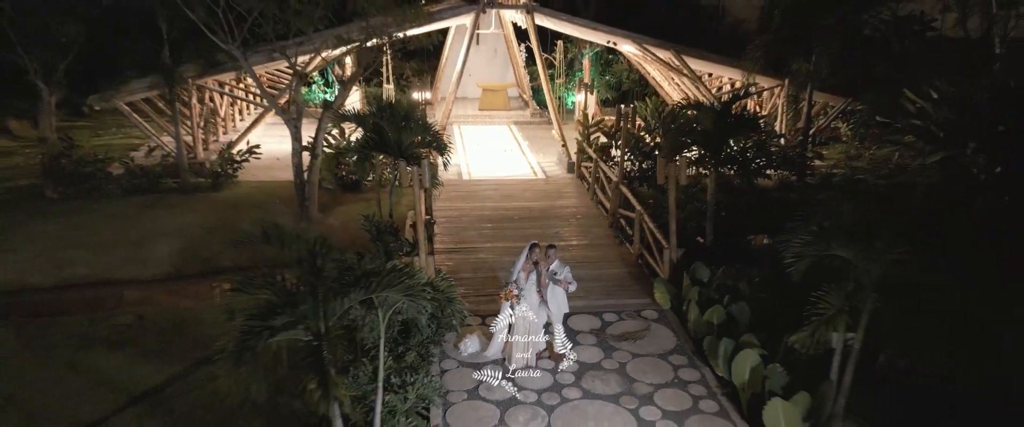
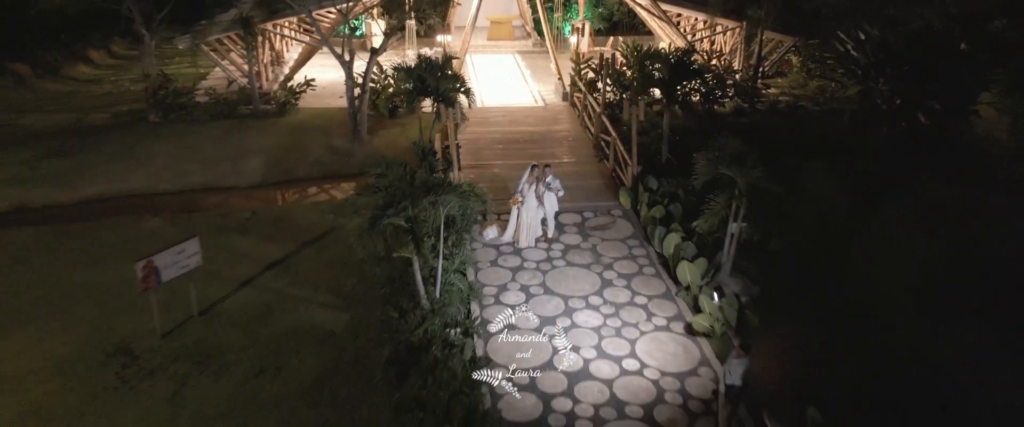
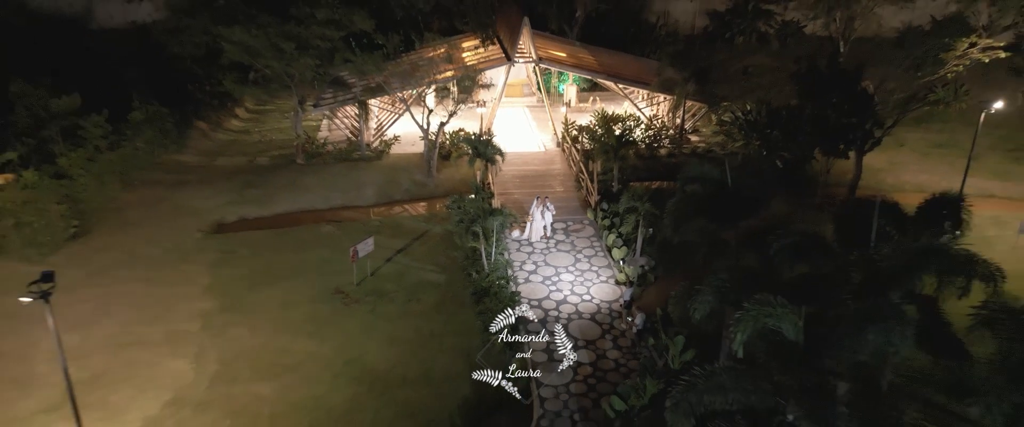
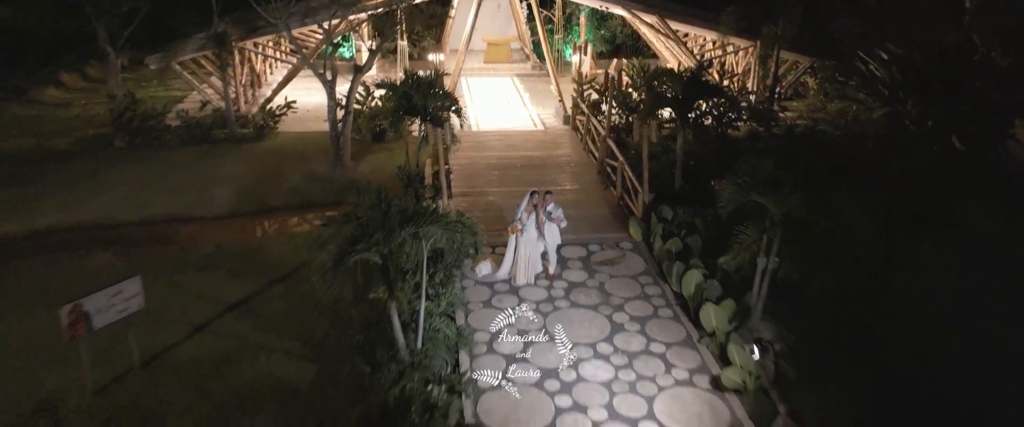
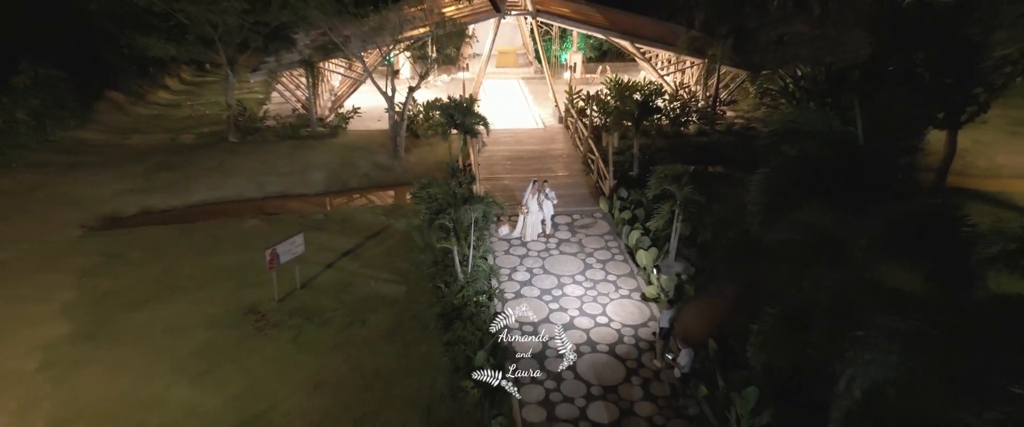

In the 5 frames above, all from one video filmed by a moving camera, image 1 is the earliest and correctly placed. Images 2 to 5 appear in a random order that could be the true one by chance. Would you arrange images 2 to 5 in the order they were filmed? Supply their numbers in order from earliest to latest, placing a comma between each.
4, 2, 5, 3
